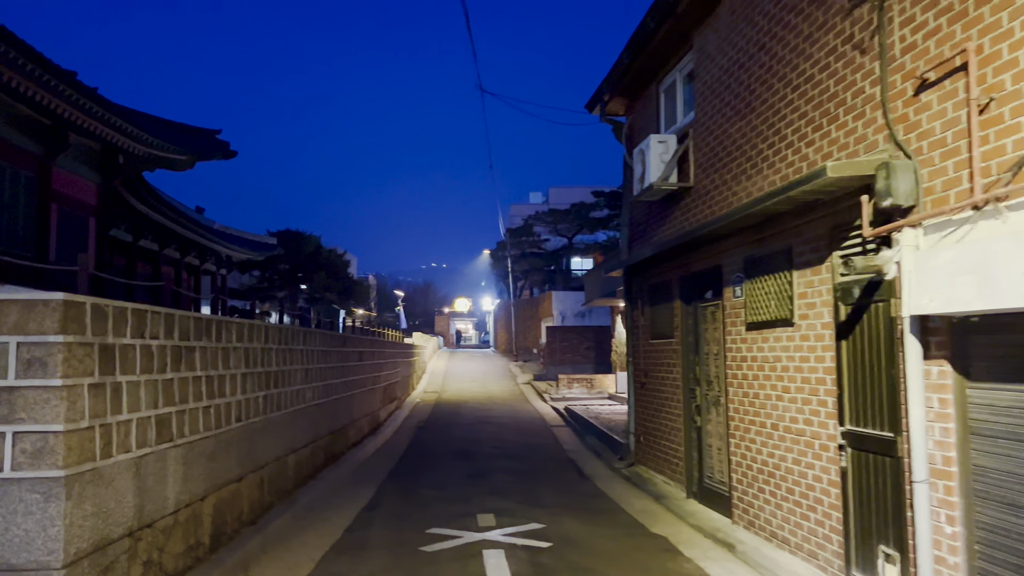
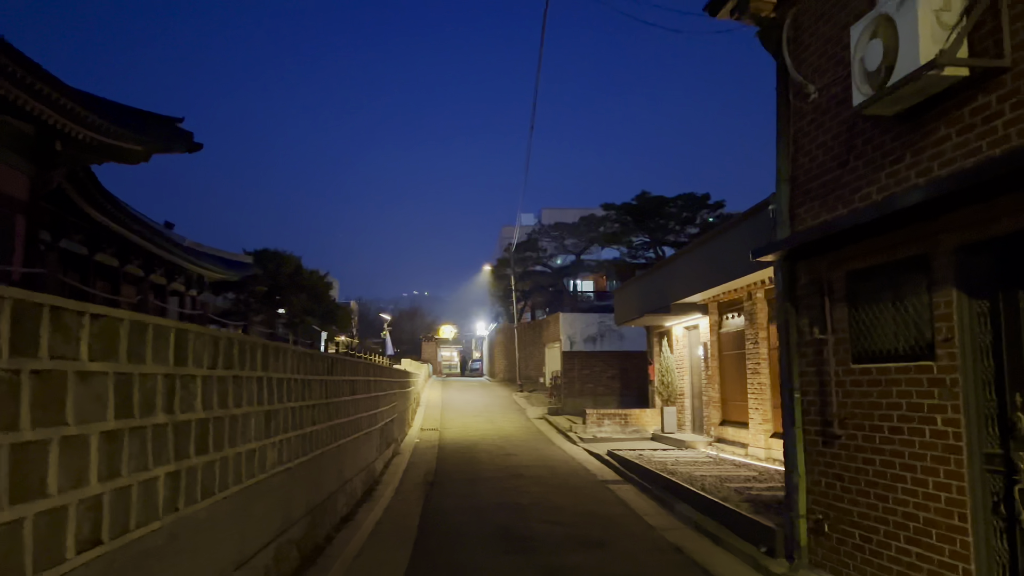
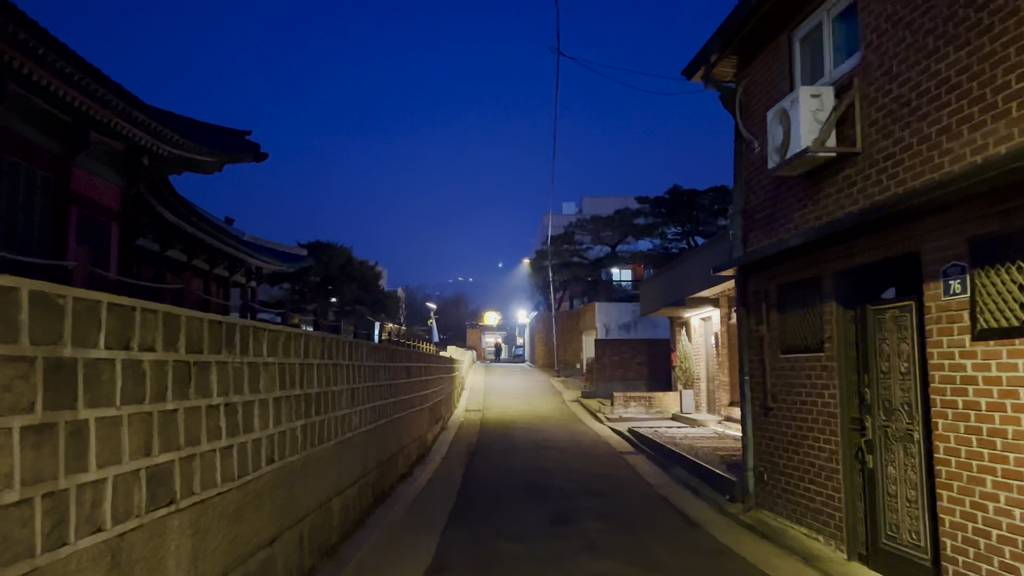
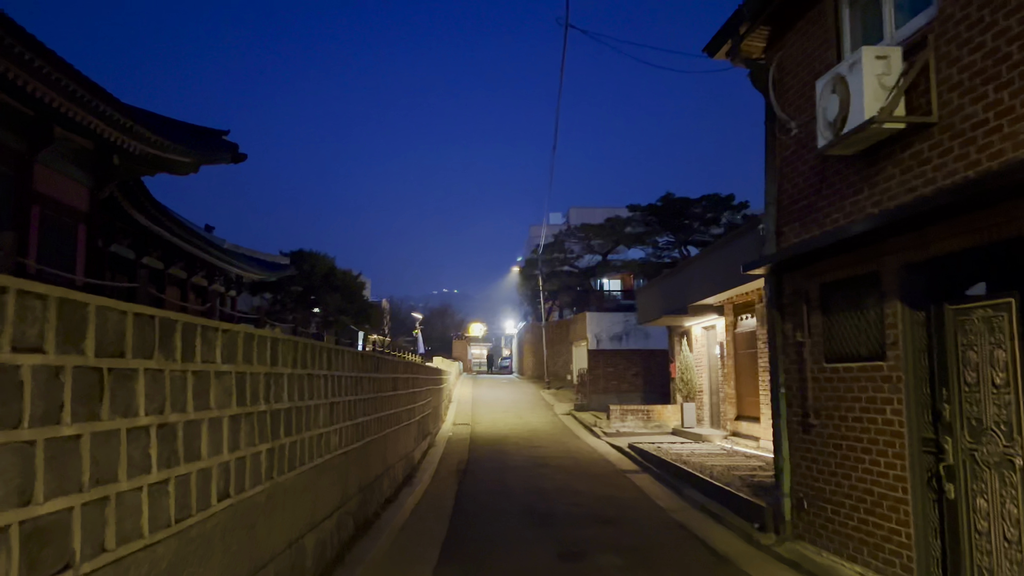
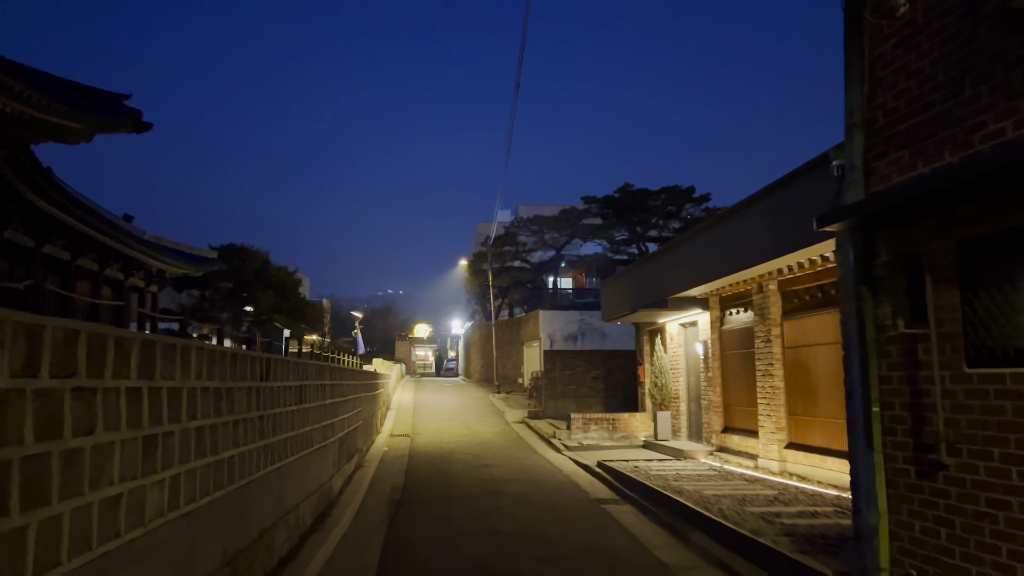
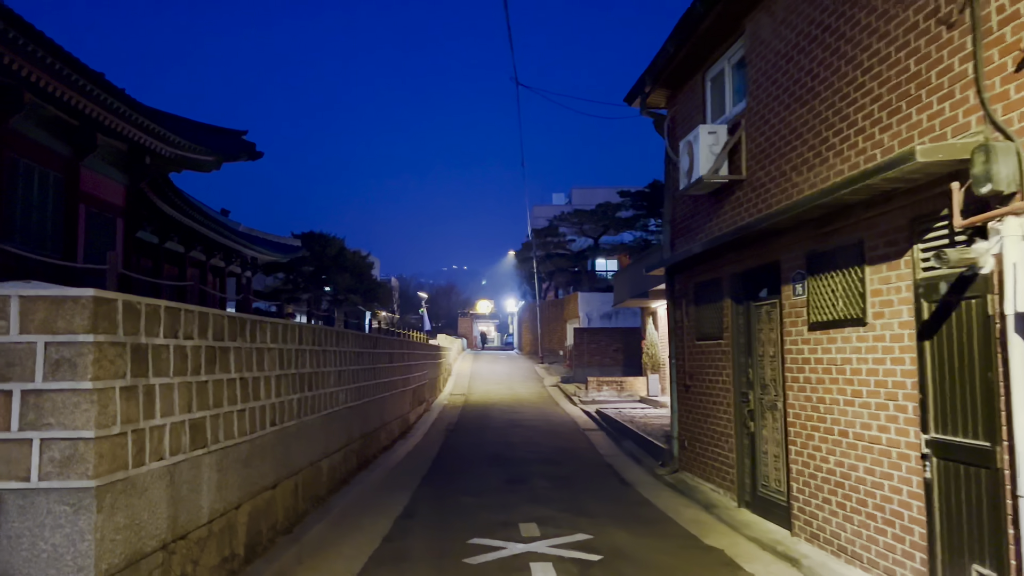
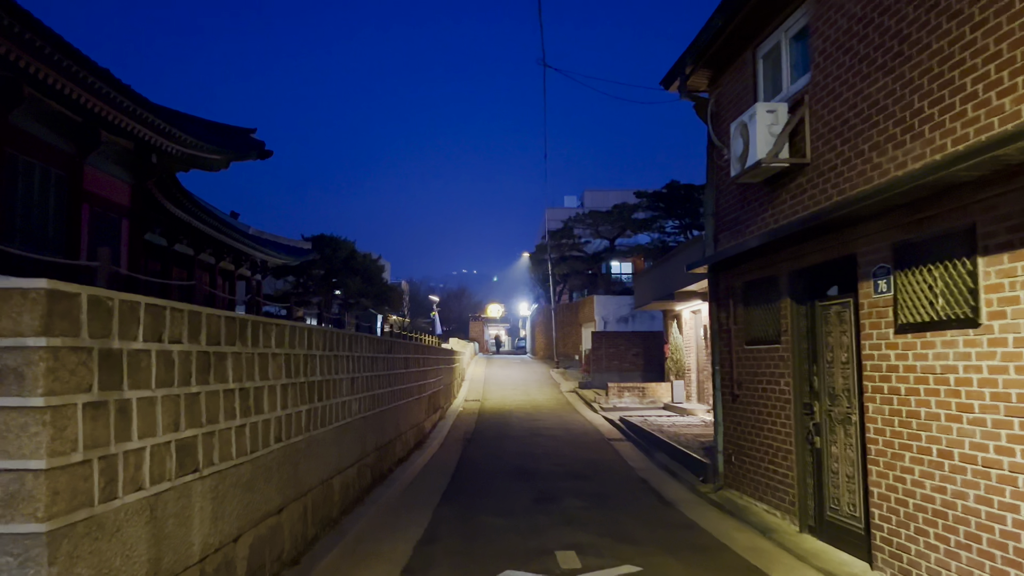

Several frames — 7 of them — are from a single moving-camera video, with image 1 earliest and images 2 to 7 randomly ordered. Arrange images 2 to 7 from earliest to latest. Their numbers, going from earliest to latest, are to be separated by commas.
6, 7, 3, 4, 2, 5
